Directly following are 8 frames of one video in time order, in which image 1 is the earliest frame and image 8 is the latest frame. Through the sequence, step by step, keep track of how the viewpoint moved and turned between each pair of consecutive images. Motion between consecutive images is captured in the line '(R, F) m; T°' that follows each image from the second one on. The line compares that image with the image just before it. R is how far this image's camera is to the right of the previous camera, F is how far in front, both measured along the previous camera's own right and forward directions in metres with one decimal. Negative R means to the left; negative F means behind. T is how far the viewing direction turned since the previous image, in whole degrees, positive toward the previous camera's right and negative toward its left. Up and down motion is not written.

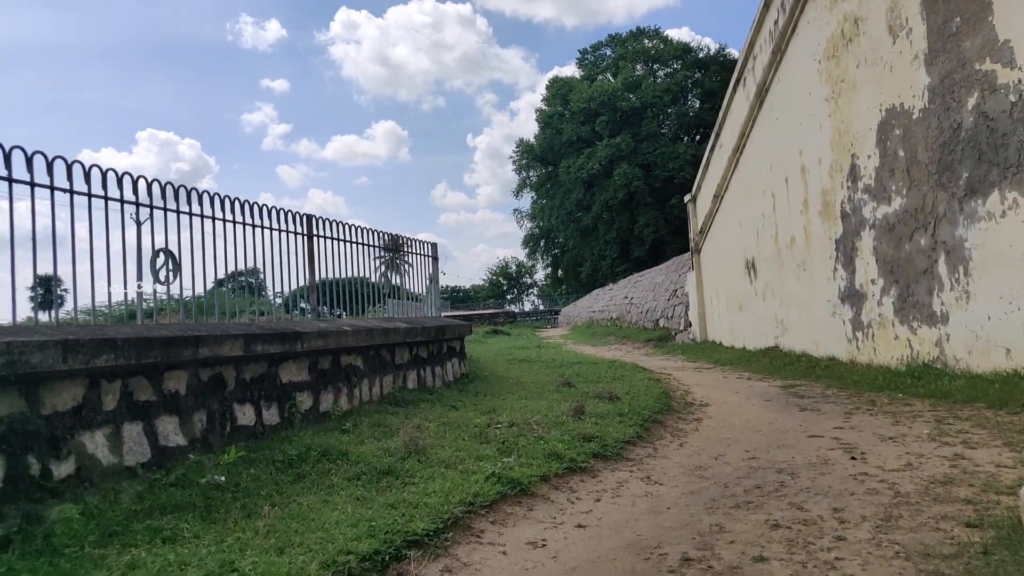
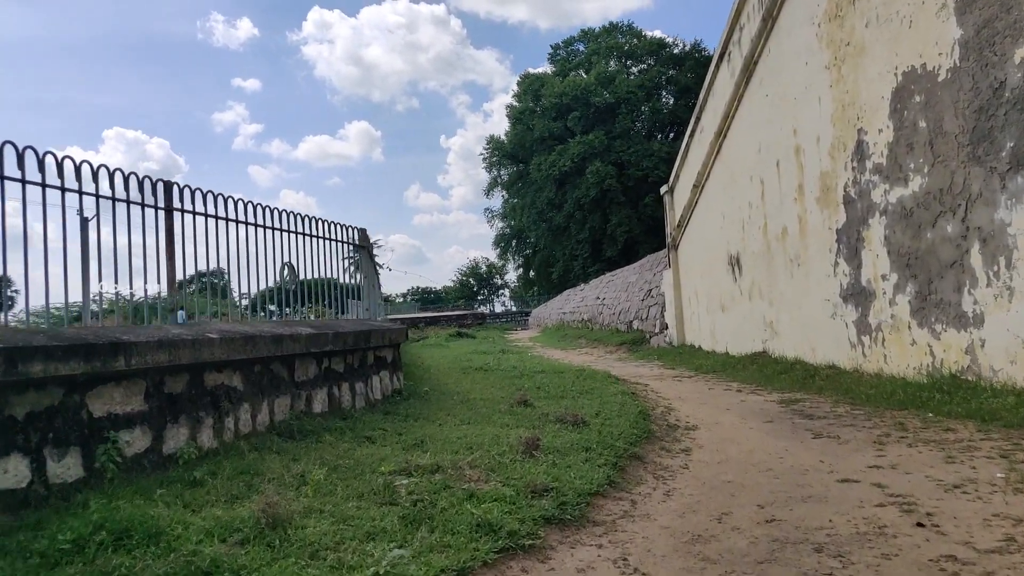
(+0.2, +1.1) m; +2°
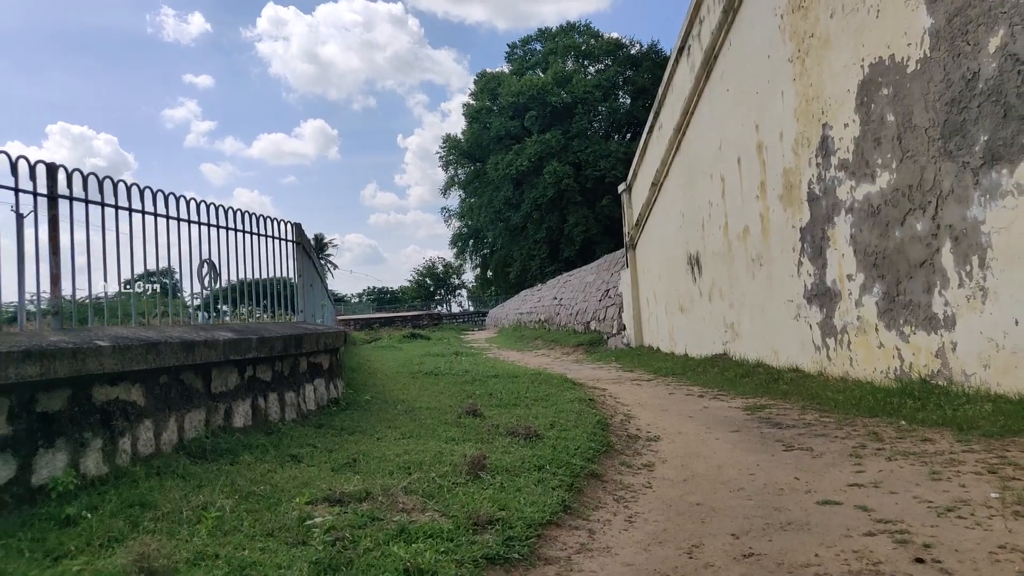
(+0.1, +0.4) m; +3°
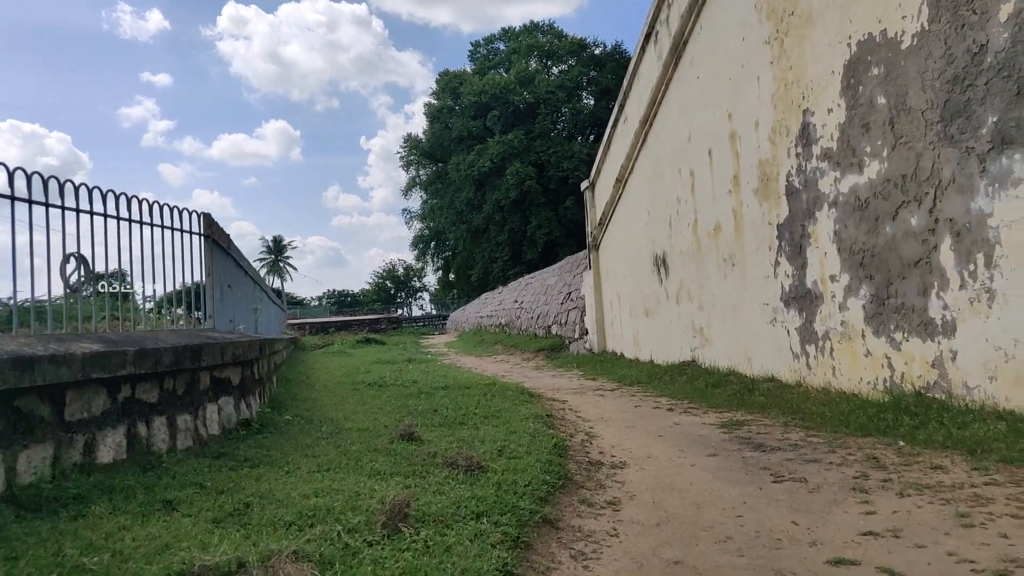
(+0.1, +0.6) m; +3°
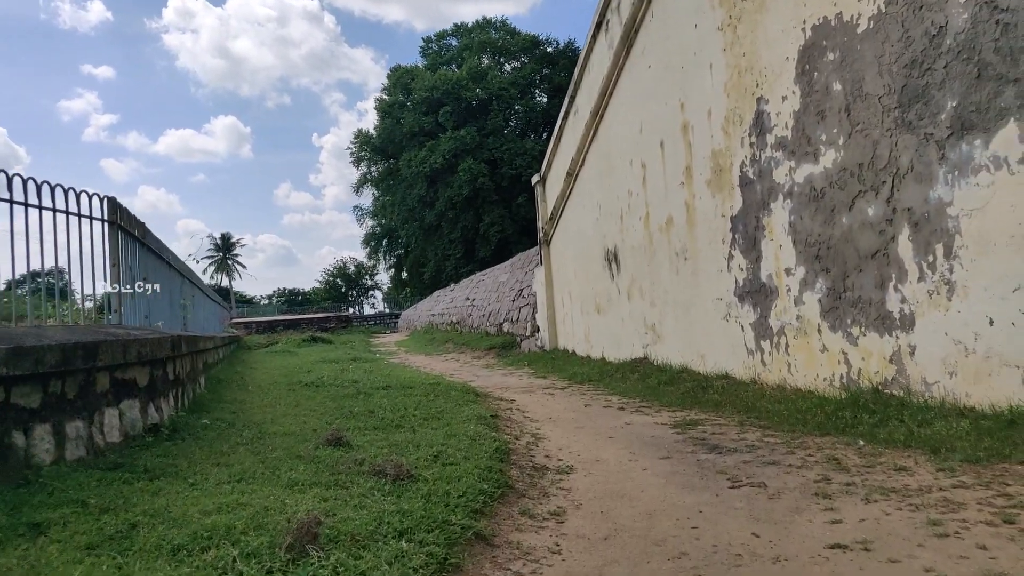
(+0.1, +0.3) m; +3°
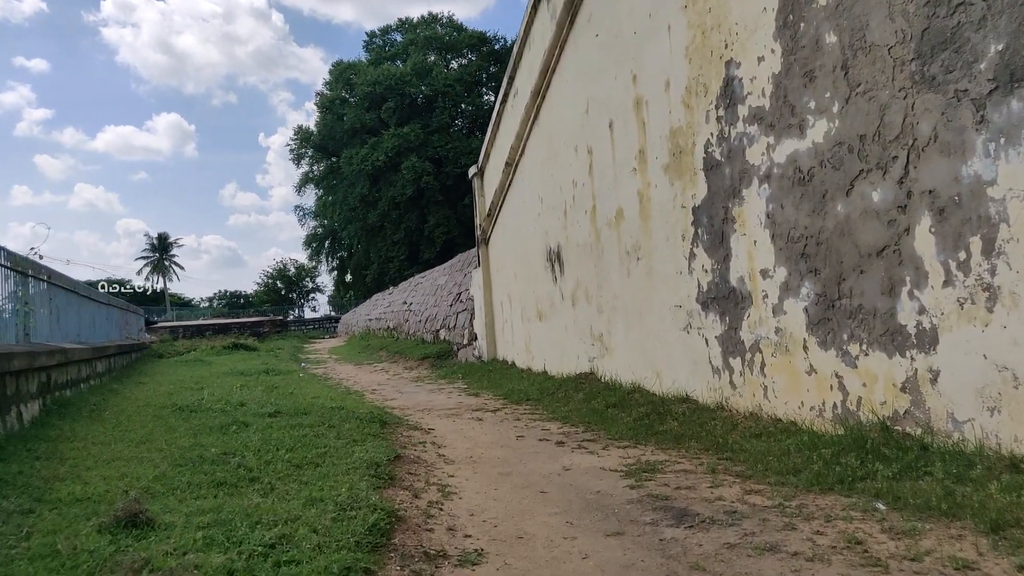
(+0.2, +1.1) m; +4°
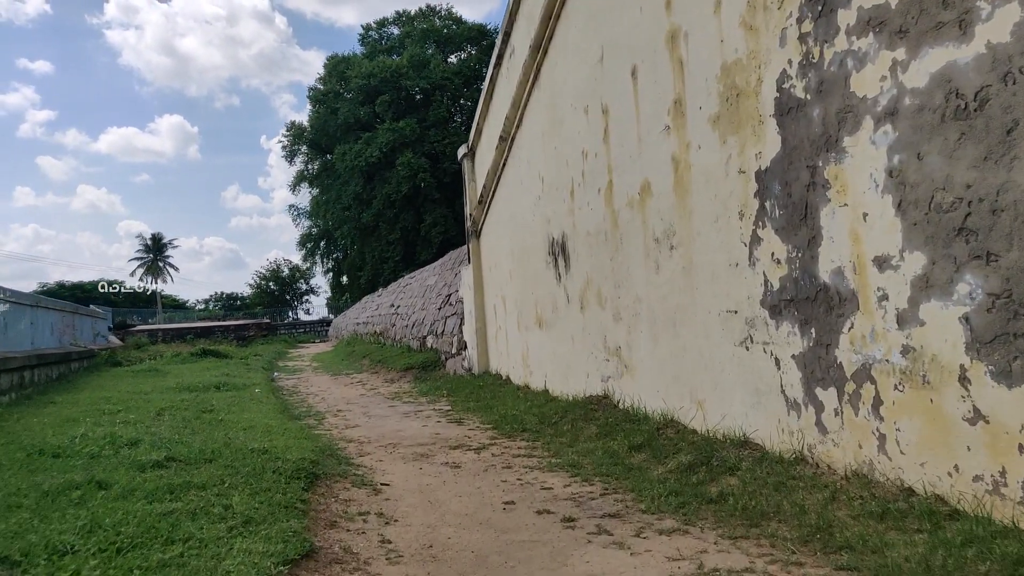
(+0.1, +1.5) m; 0°
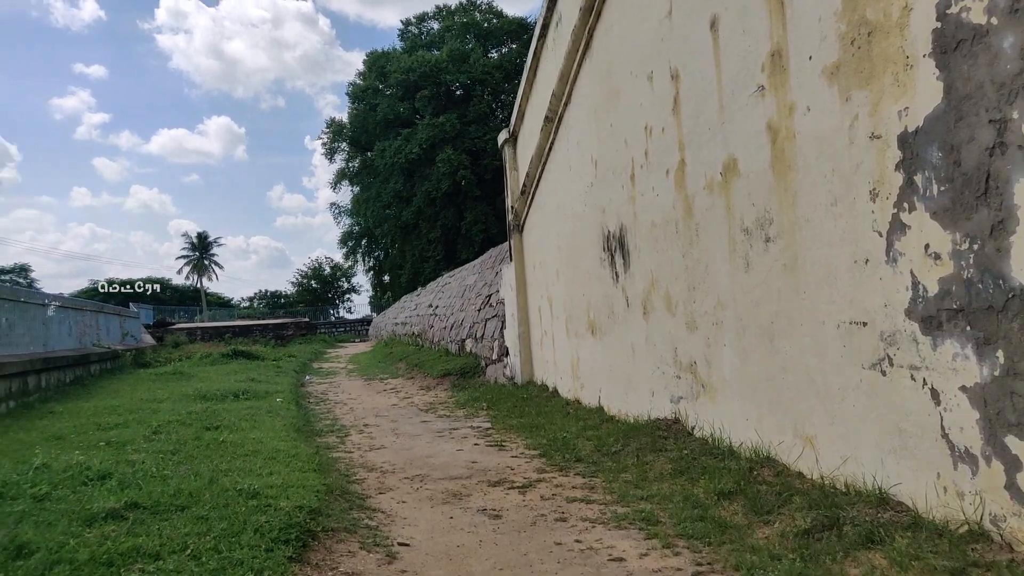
(-0.1, +0.9) m; -3°
